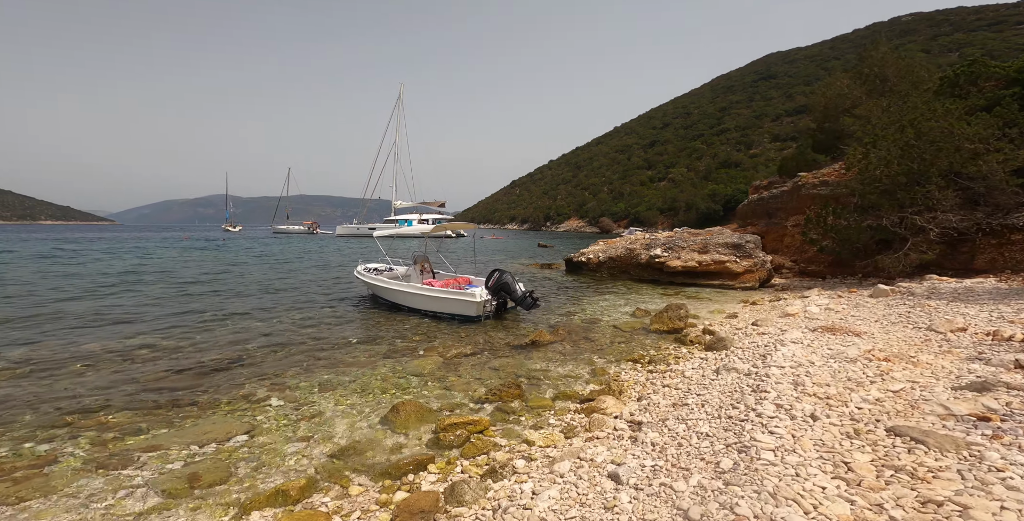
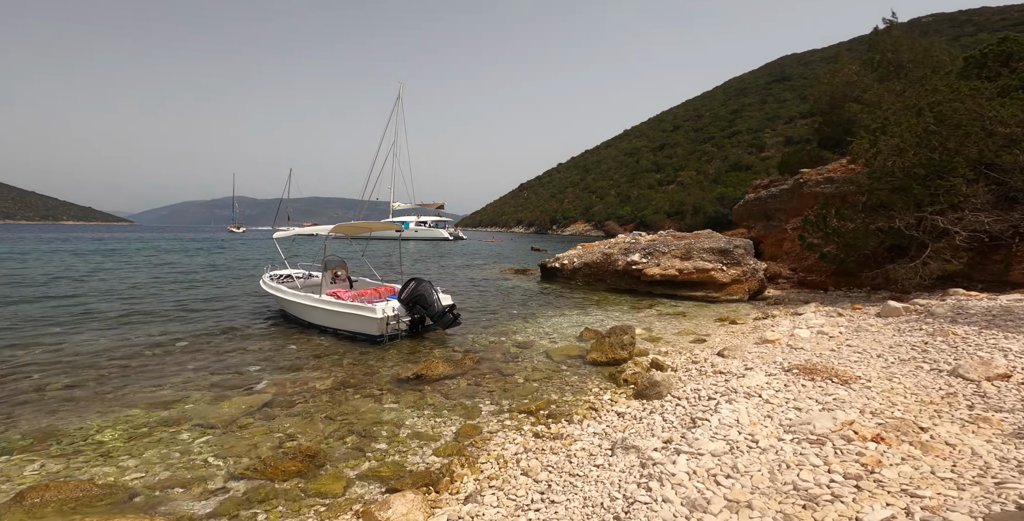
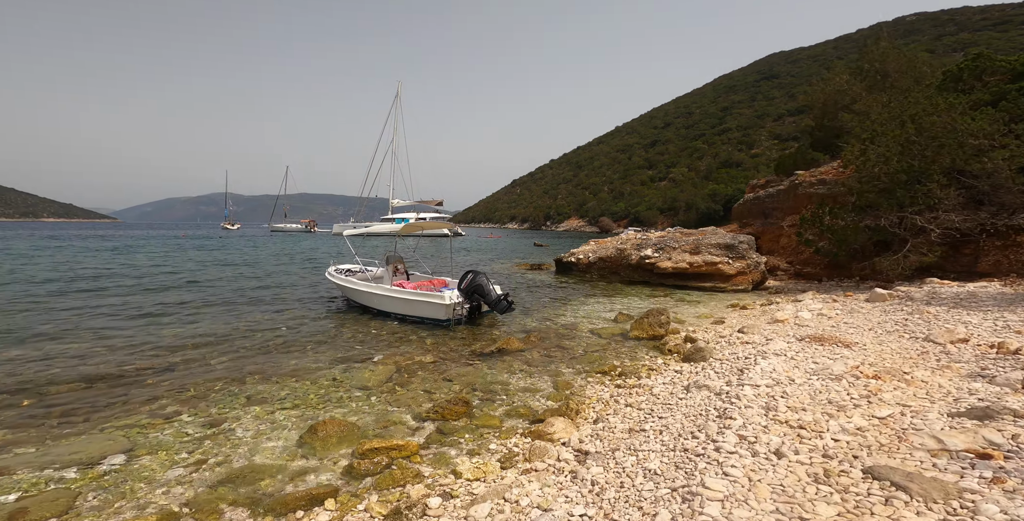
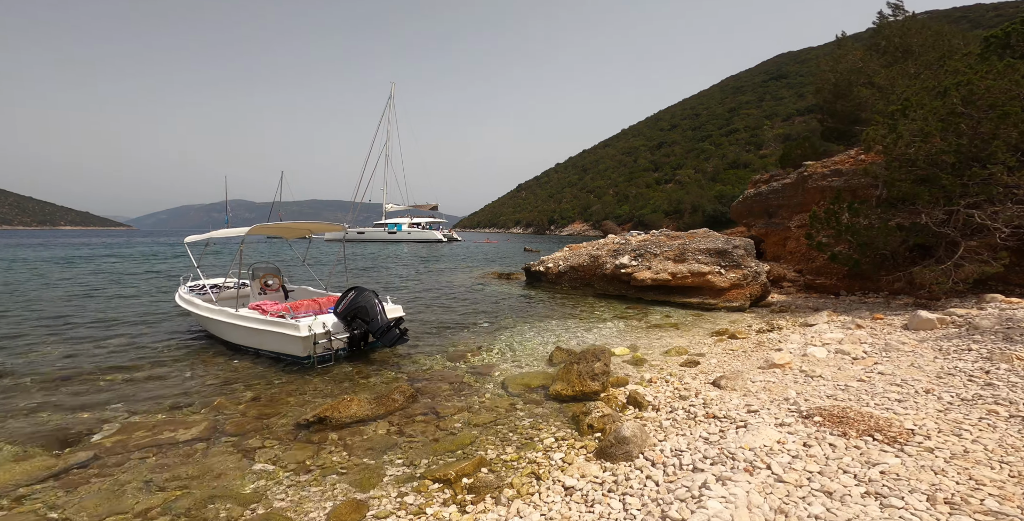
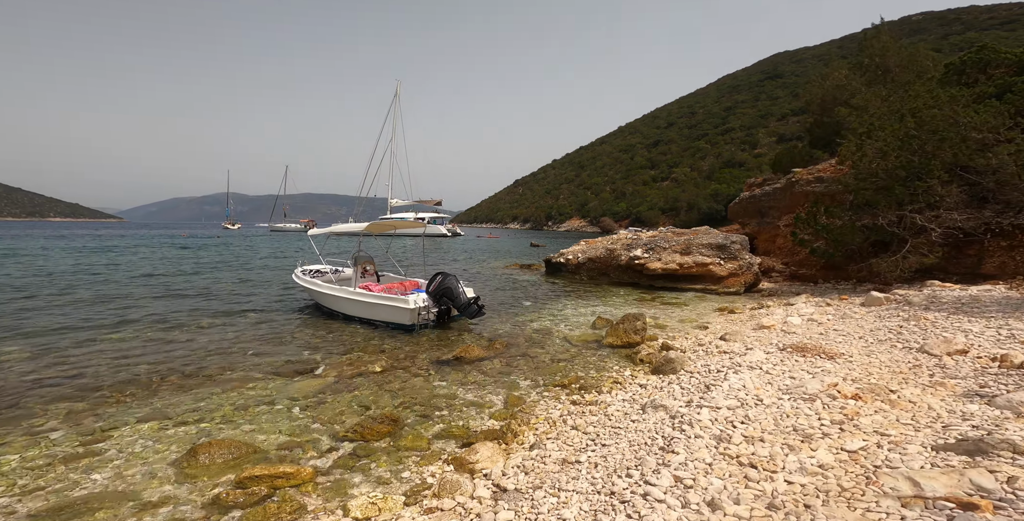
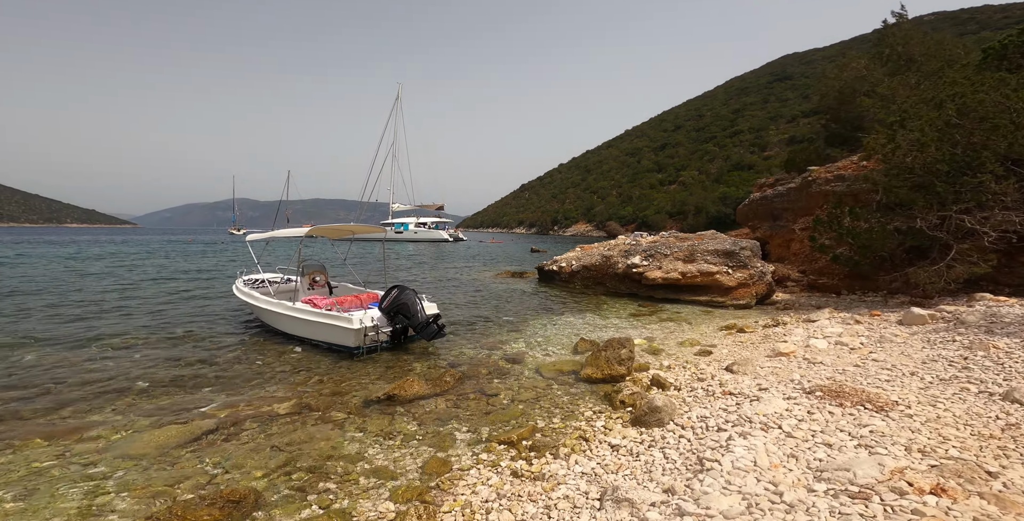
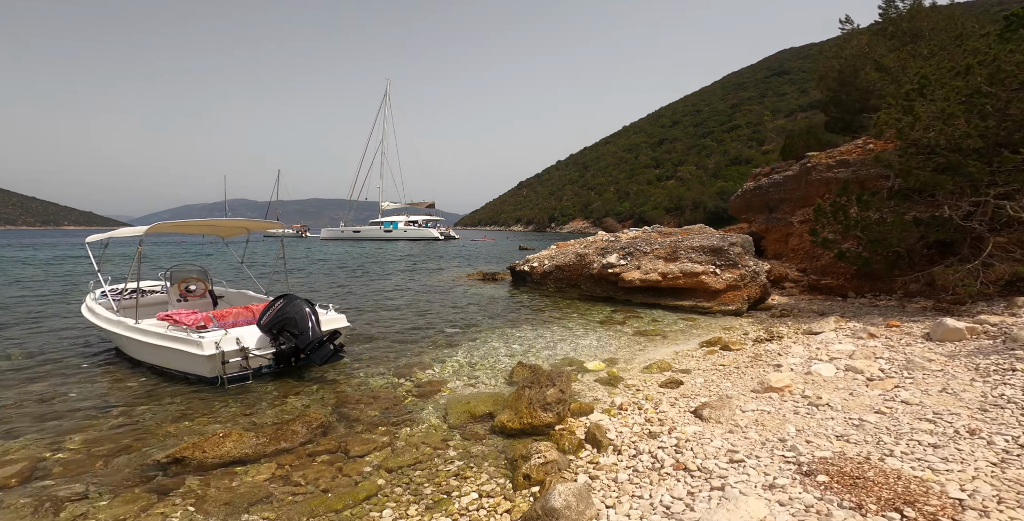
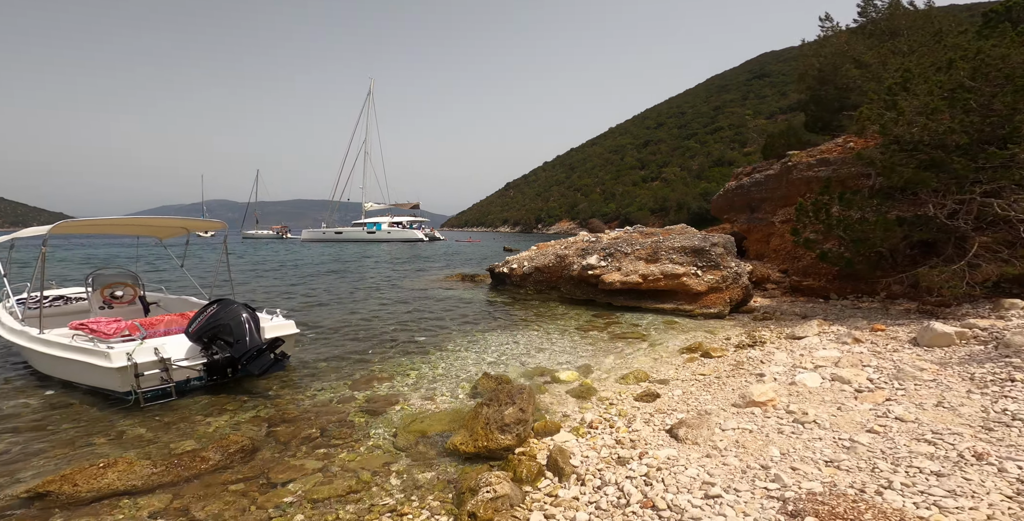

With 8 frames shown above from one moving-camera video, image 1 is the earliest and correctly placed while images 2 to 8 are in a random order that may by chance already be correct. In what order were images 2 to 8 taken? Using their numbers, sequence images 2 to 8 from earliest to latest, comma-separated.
3, 5, 2, 6, 4, 7, 8
